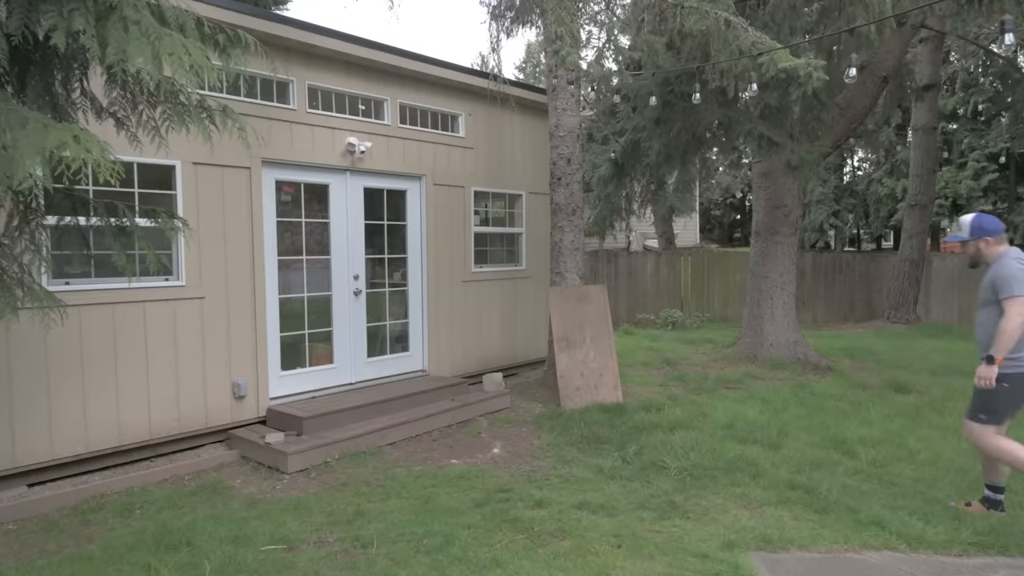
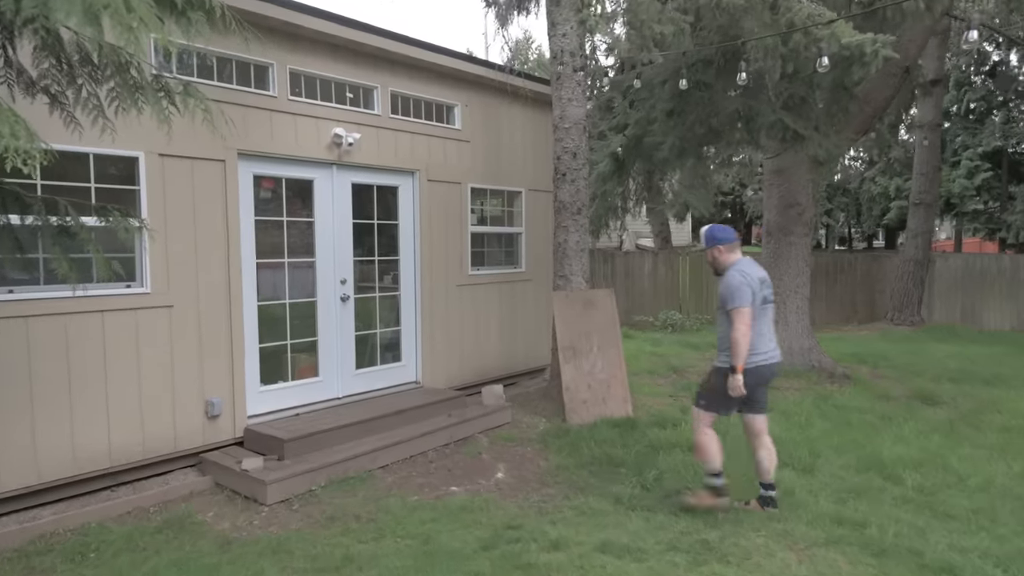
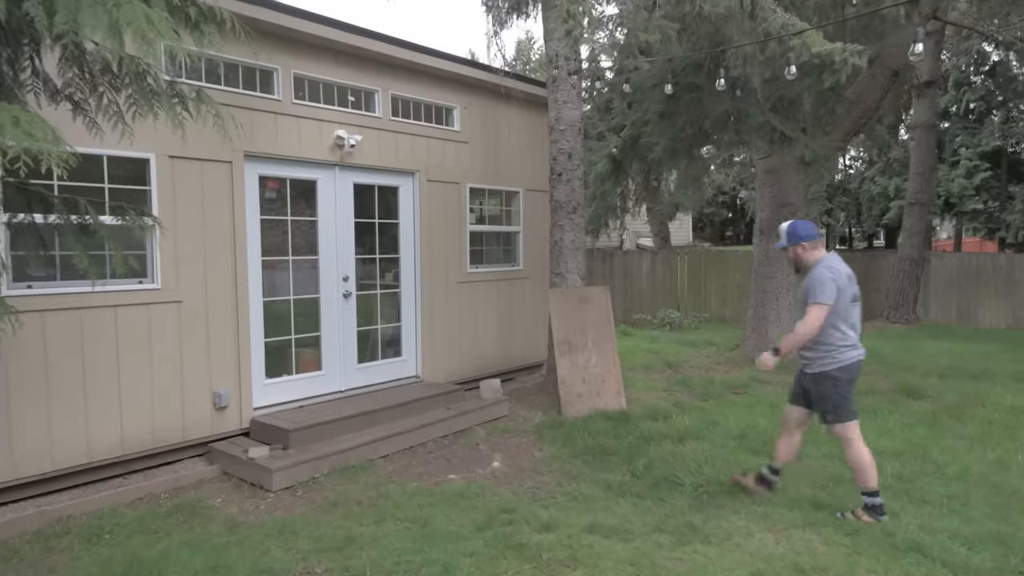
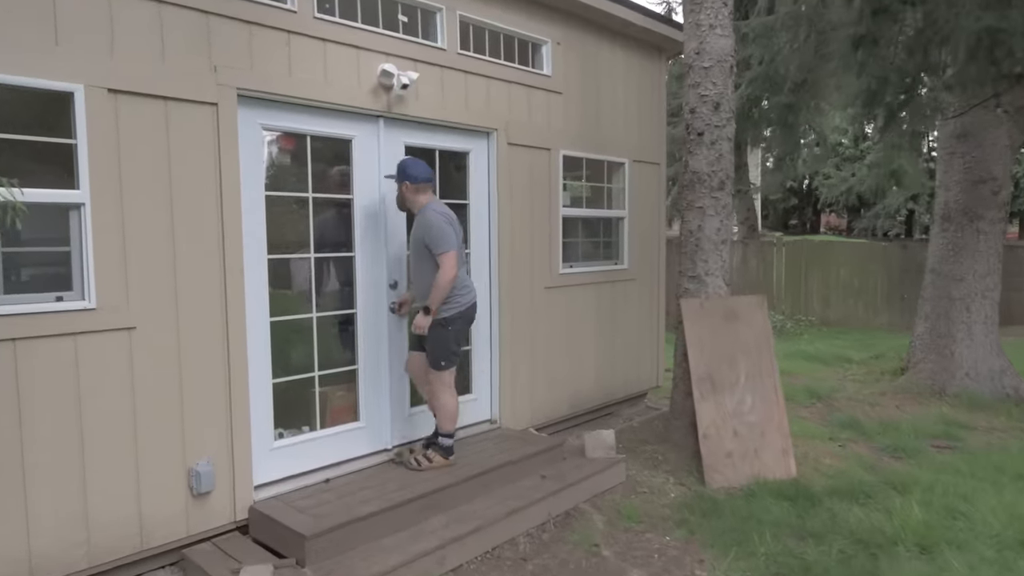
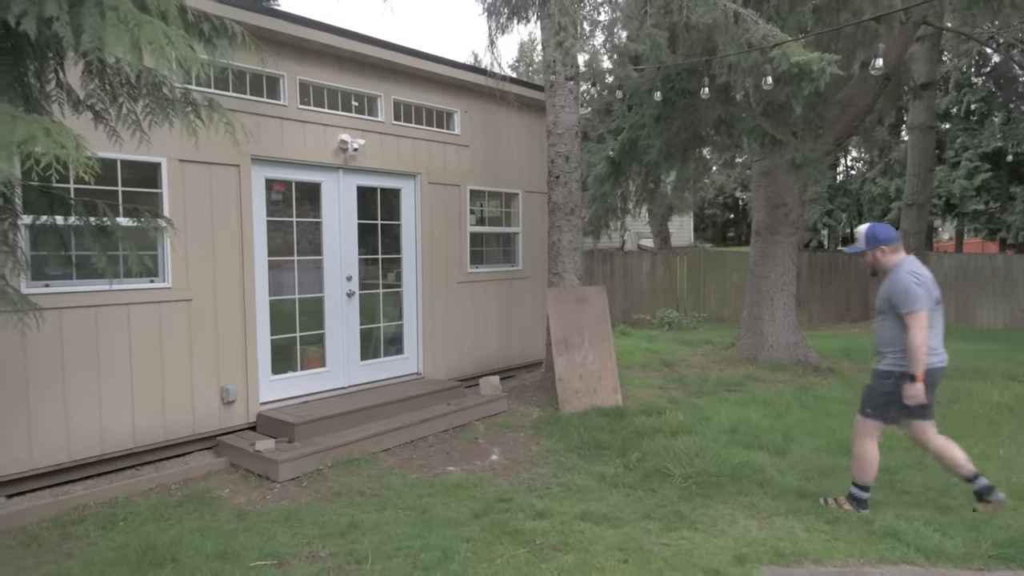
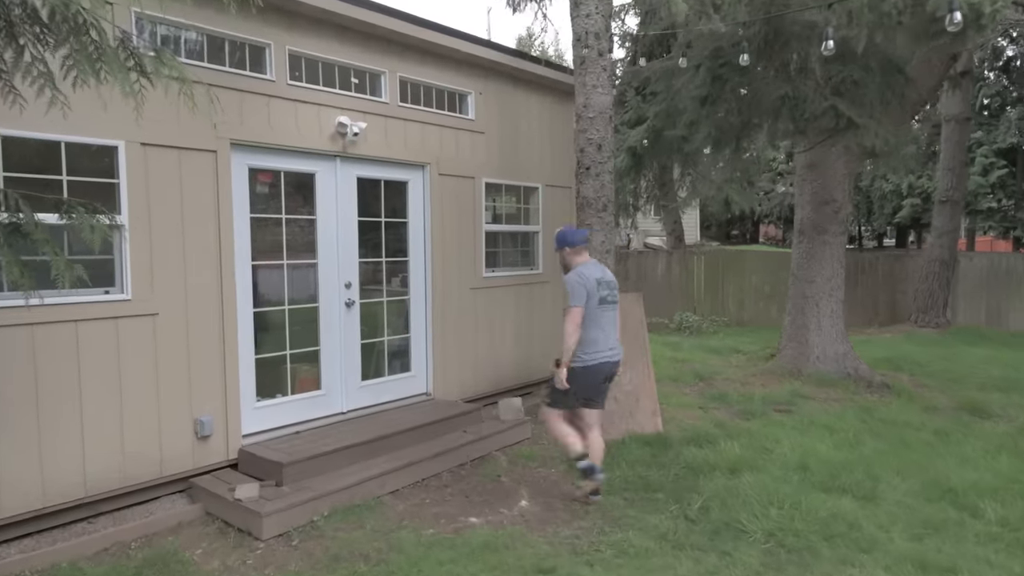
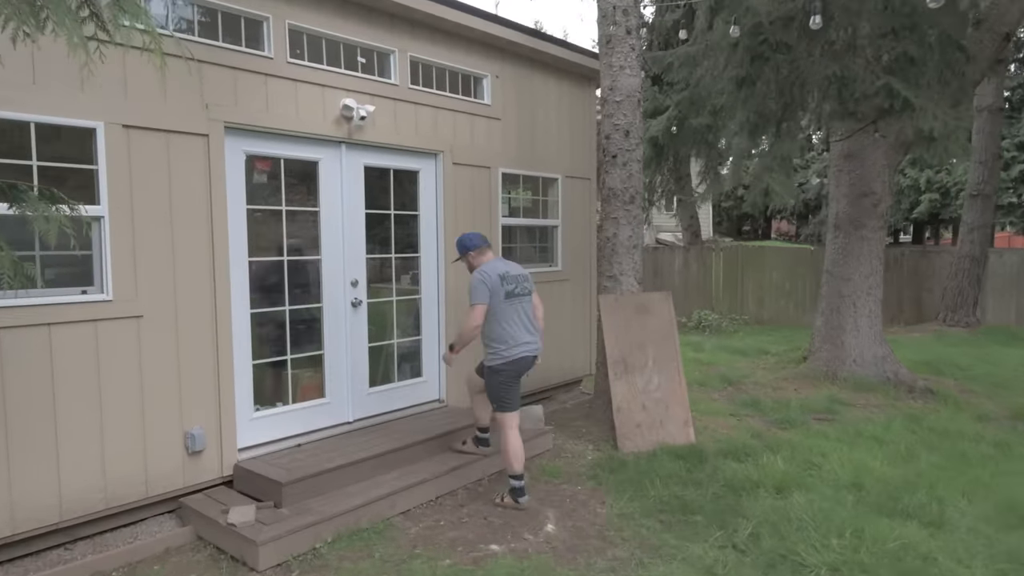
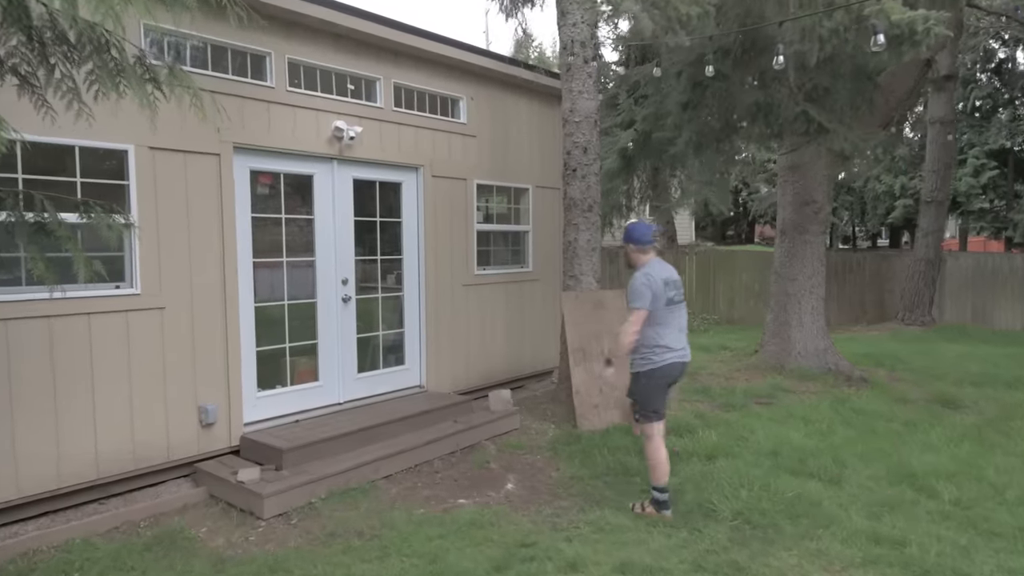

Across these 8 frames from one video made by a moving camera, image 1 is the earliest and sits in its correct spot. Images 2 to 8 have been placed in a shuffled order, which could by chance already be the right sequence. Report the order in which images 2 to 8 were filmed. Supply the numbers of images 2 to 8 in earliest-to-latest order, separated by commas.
5, 3, 2, 8, 6, 7, 4
